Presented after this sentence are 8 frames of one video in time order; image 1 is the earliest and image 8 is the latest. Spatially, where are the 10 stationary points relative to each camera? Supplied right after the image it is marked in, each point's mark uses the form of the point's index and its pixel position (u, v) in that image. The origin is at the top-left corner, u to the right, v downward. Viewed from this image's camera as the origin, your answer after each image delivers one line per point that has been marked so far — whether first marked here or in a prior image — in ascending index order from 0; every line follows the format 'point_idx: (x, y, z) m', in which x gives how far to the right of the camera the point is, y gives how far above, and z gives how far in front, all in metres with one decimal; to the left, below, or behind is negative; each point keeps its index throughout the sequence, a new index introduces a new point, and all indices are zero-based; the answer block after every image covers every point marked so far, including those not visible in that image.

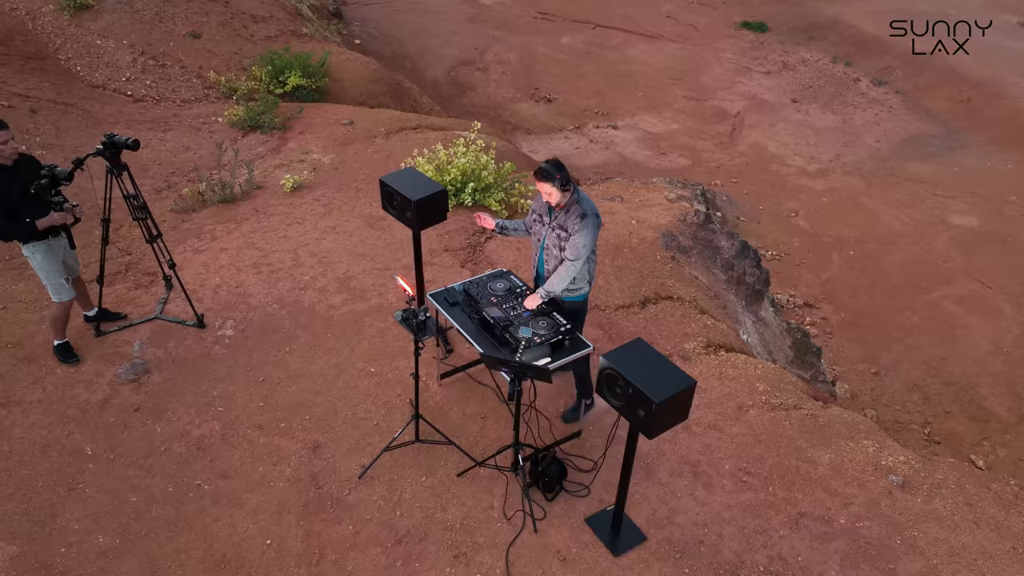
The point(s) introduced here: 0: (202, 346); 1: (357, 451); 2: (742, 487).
0: (-1.8, -0.3, +4.4) m
1: (-0.8, -0.8, +3.8) m
2: (+1.1, -1.0, +3.8) m
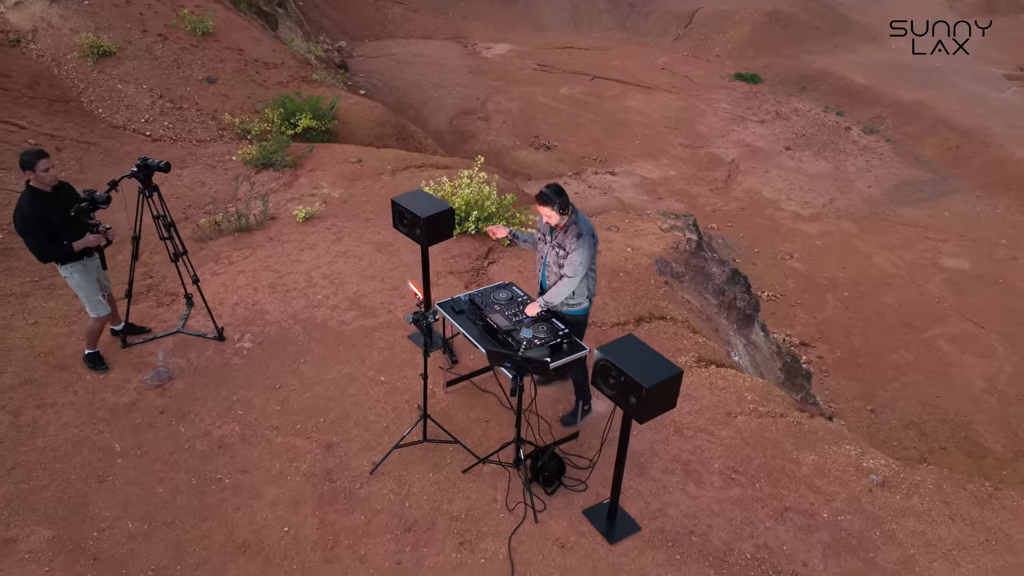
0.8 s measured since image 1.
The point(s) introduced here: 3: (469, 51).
0: (-1.8, -0.4, +4.7) m
1: (-0.8, -0.9, +4.0) m
2: (+1.2, -1.0, +4.0) m
3: (-1.1, +5.8, +19.3) m
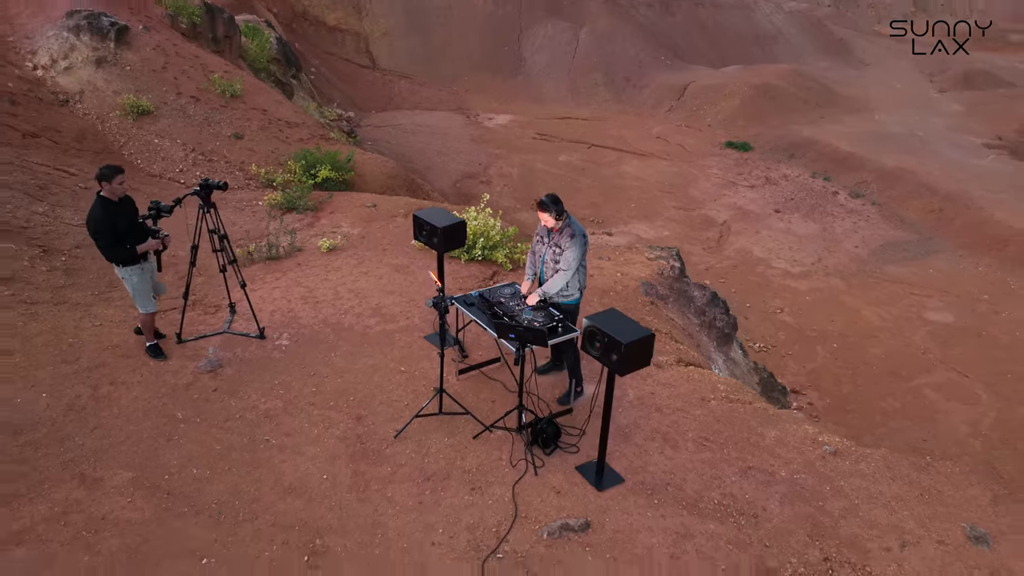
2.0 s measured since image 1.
0: (-1.8, -0.4, +5.4) m
1: (-0.7, -0.8, +4.7) m
2: (+1.2, -1.0, +4.7) m
3: (-1.1, +4.4, +20.5) m
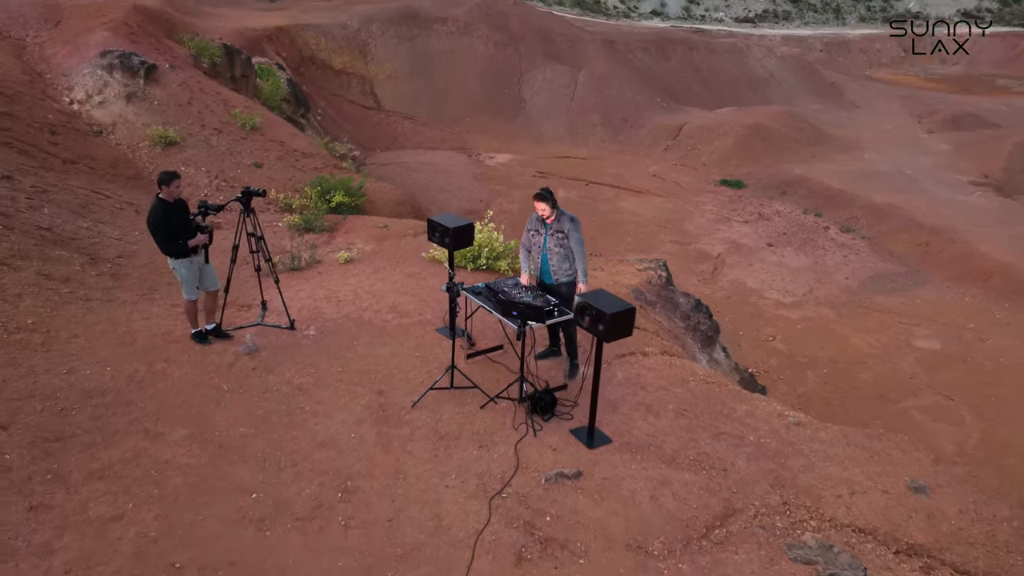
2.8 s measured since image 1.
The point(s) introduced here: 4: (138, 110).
0: (-1.8, -0.4, +6.1) m
1: (-0.7, -0.8, +5.4) m
2: (+1.2, -0.9, +5.4) m
3: (-1.1, +3.7, +21.5) m
4: (-6.2, +2.9, +12.5) m
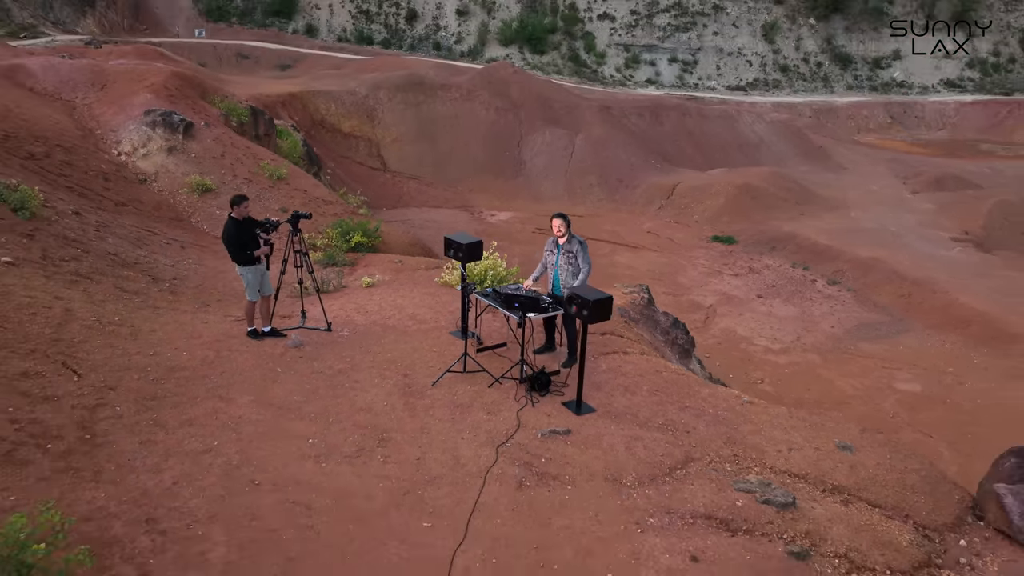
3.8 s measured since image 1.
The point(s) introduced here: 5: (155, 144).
0: (-1.7, -0.5, +7.3) m
1: (-0.7, -0.8, +6.6) m
2: (+1.2, -0.9, +6.5) m
3: (-1.0, +2.3, +22.9) m
4: (-6.1, +2.3, +14.0) m
5: (-6.6, +2.6, +14.0) m
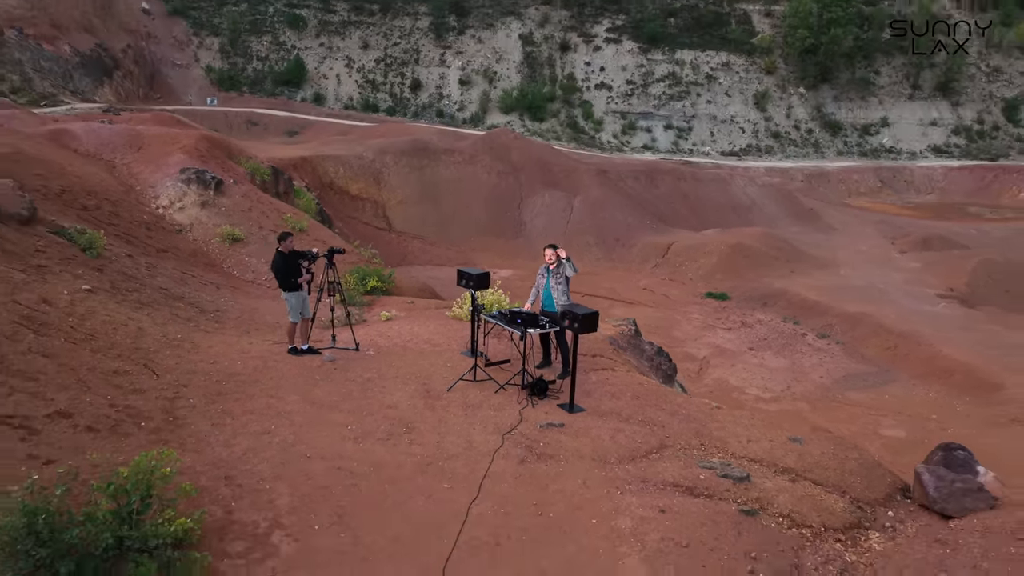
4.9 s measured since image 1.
0: (-1.7, -0.7, +8.5) m
1: (-0.7, -1.0, +7.8) m
2: (+1.2, -1.1, +7.7) m
3: (-1.0, +0.7, +24.3) m
4: (-6.1, +1.5, +15.4) m
5: (-6.5, +1.8, +15.5) m
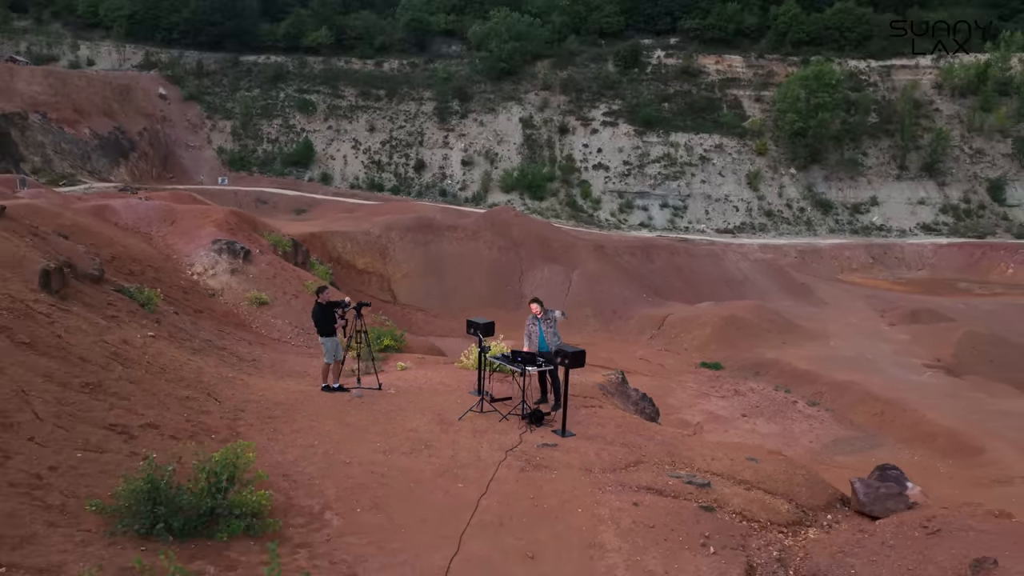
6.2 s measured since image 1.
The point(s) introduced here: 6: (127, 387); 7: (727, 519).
0: (-1.7, -1.4, +9.9) m
1: (-0.7, -1.5, +9.1) m
2: (+1.3, -1.7, +9.1) m
3: (-1.0, -1.5, +25.8) m
4: (-6.1, +0.2, +17.0) m
5: (-6.5, +0.5, +17.1) m
6: (-3.9, -1.0, +7.6) m
7: (+2.0, -2.1, +7.0) m
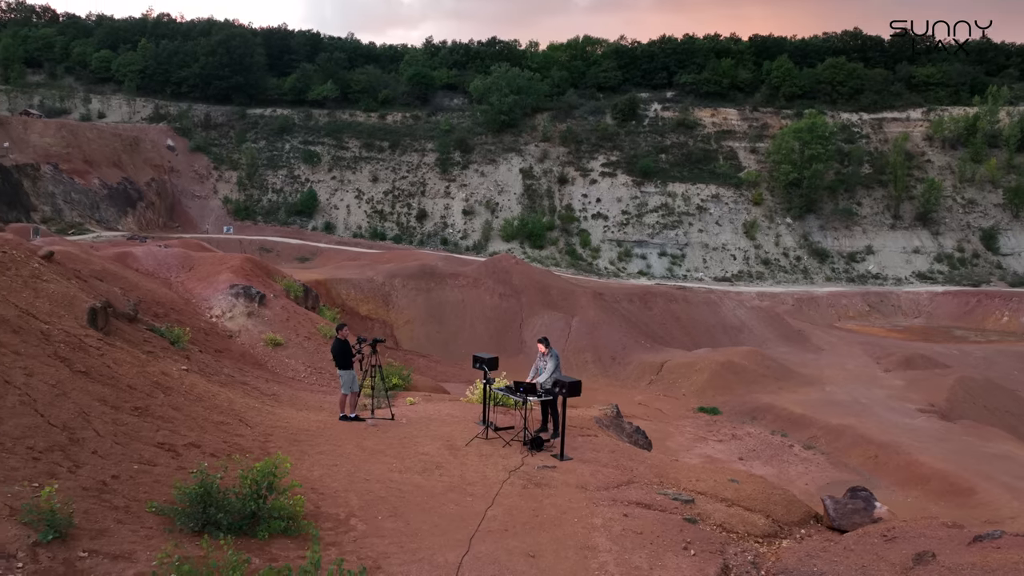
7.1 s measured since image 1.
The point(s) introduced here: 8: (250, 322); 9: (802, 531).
0: (-1.7, -1.9, +10.7) m
1: (-0.6, -2.0, +10.0) m
2: (+1.3, -2.2, +9.9) m
3: (-0.9, -3.0, +26.6) m
4: (-6.0, -0.8, +17.9) m
5: (-6.5, -0.5, +18.0) m
6: (-3.8, -1.4, +8.5) m
7: (+2.0, -2.5, +7.8) m
8: (-6.1, -0.8, +17.9) m
9: (+3.2, -2.7, +8.4) m
